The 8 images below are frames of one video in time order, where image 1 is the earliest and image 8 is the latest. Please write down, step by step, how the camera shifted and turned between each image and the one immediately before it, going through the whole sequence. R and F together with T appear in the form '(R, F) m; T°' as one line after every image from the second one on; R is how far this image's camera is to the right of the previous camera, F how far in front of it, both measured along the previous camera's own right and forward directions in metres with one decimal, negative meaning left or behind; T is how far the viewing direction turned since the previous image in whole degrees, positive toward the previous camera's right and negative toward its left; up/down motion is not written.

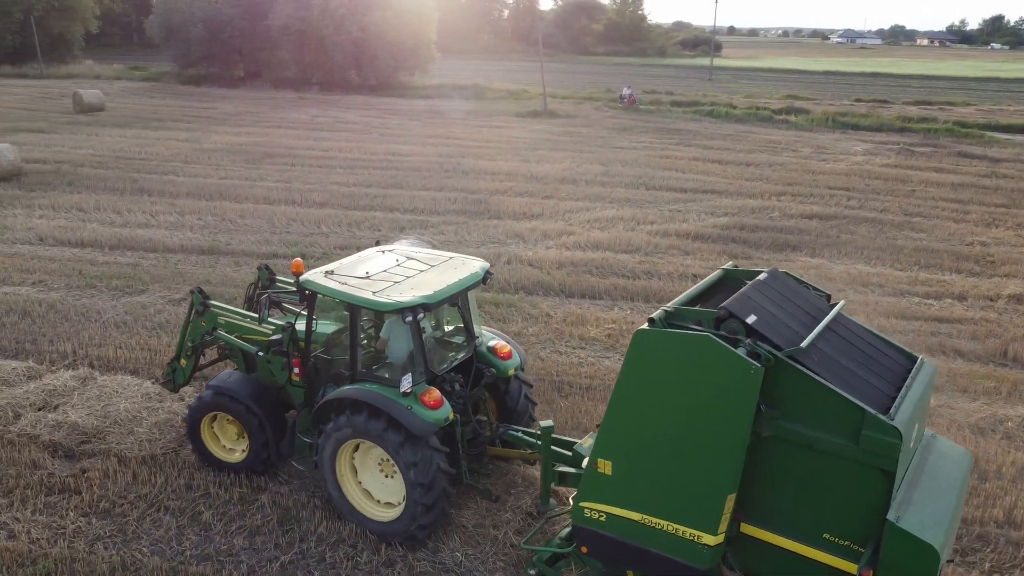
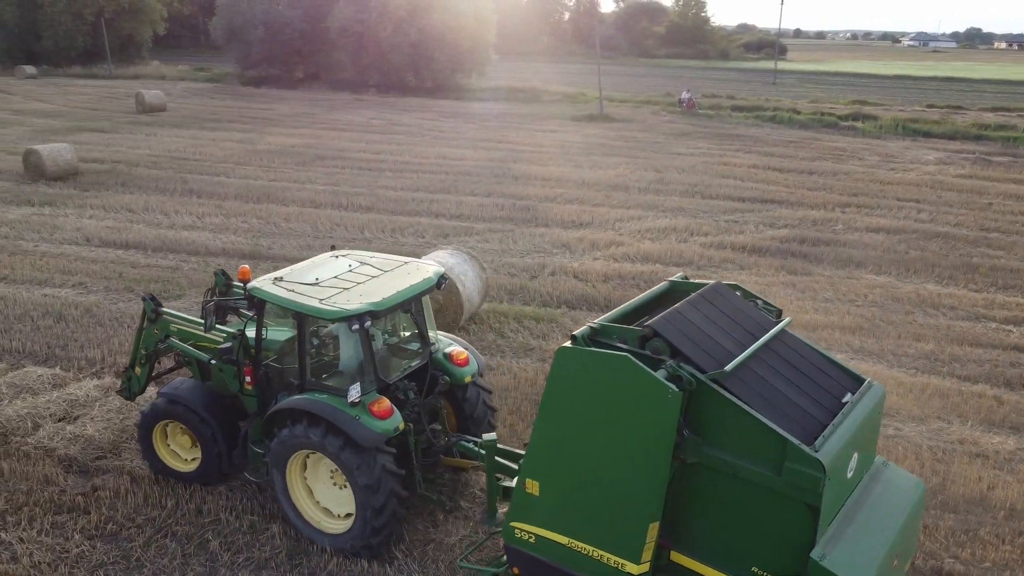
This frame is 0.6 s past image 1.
(+0.1, +0.4) m; -4°
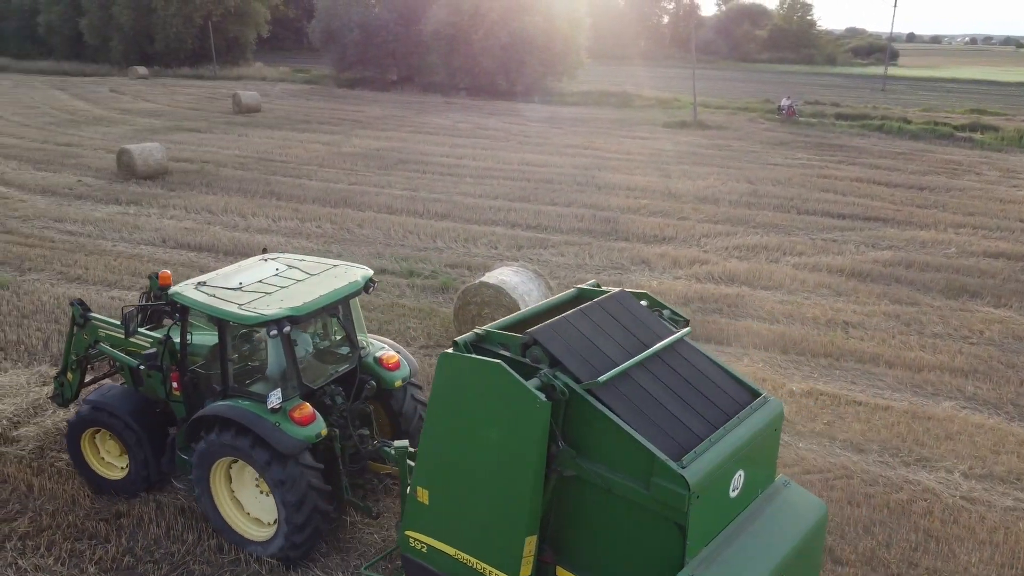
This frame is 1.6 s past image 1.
(+0.2, +0.5) m; -6°
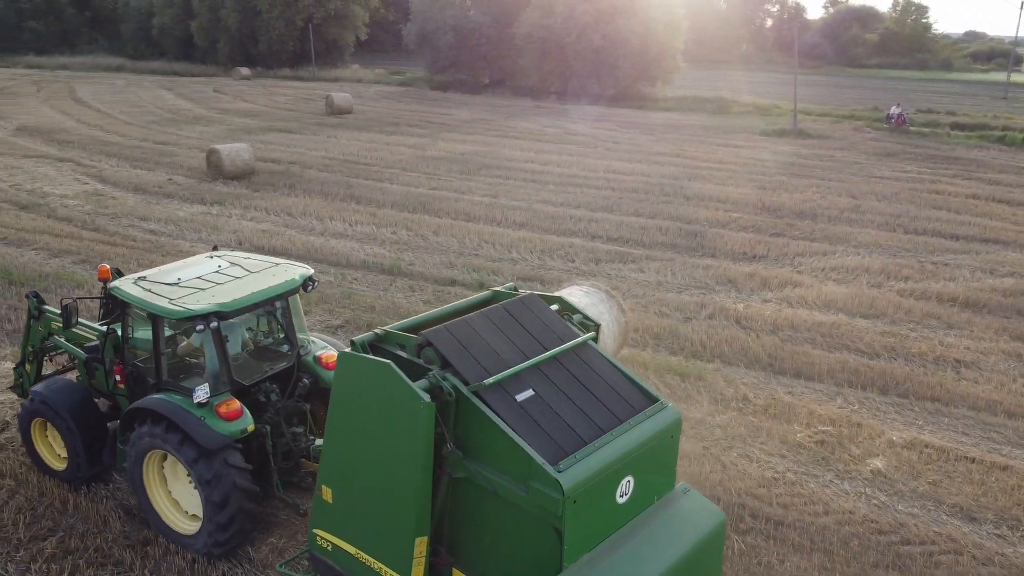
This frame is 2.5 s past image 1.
(+0.1, +0.5) m; -6°
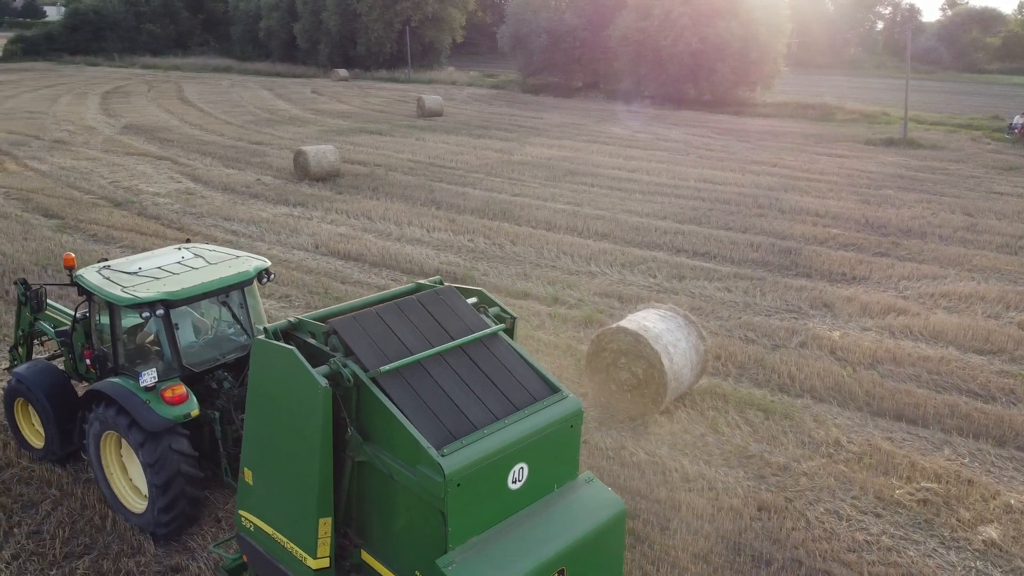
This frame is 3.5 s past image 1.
(+0.1, +0.4) m; -6°
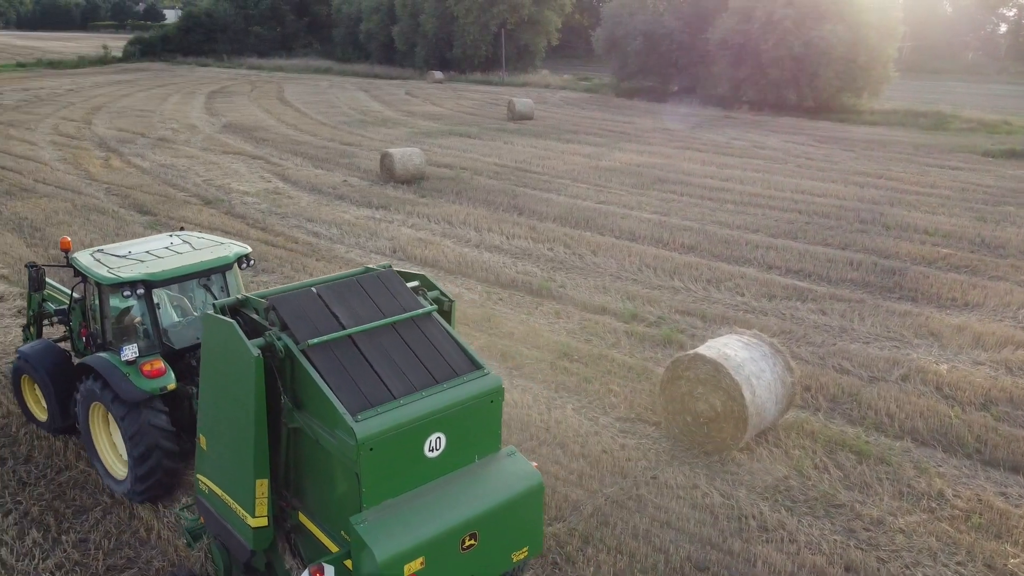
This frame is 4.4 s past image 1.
(+0.1, +0.3) m; -6°
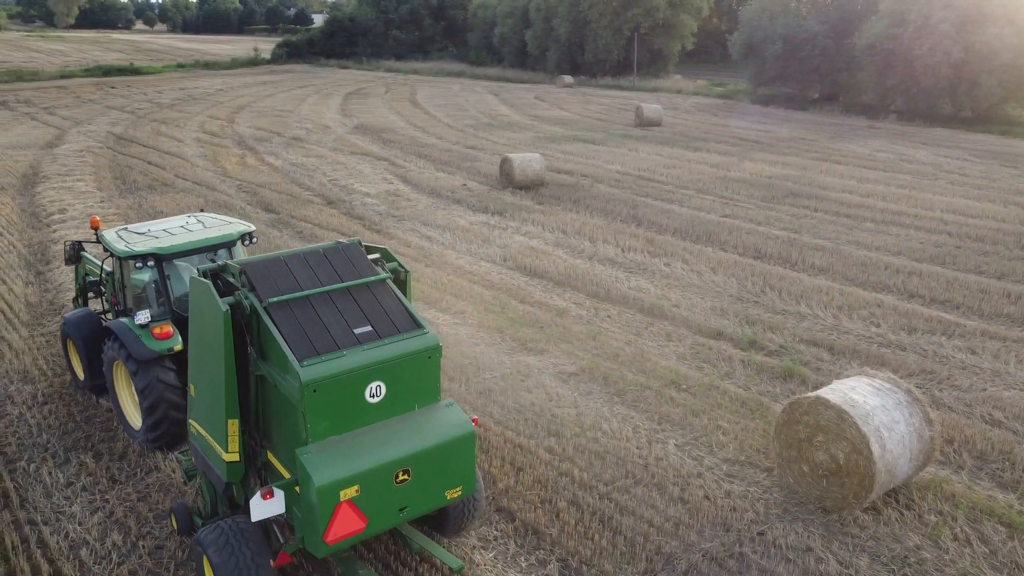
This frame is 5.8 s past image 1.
(+0.1, +0.4) m; -9°
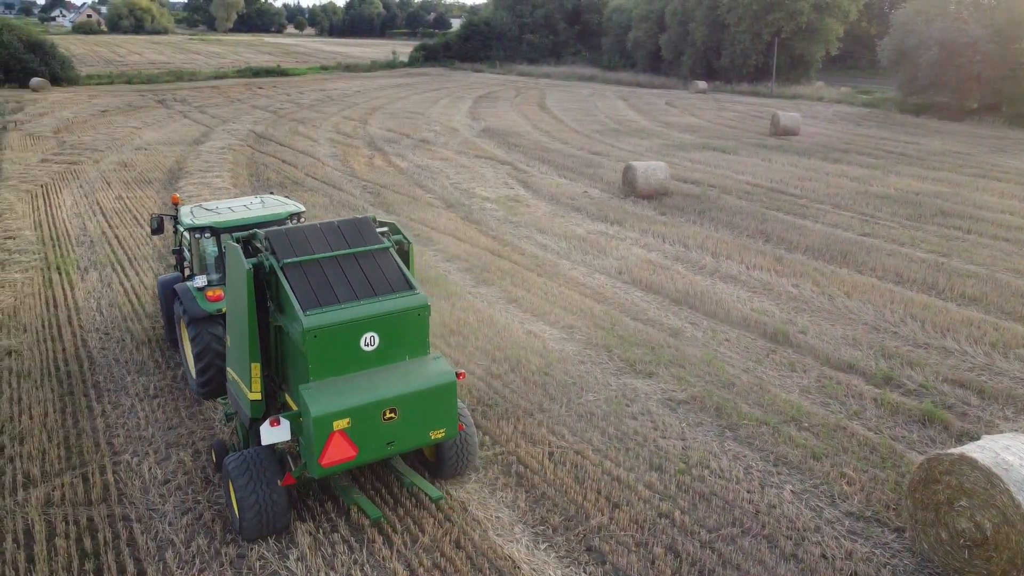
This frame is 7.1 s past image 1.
(+0.1, +0.3) m; -9°
